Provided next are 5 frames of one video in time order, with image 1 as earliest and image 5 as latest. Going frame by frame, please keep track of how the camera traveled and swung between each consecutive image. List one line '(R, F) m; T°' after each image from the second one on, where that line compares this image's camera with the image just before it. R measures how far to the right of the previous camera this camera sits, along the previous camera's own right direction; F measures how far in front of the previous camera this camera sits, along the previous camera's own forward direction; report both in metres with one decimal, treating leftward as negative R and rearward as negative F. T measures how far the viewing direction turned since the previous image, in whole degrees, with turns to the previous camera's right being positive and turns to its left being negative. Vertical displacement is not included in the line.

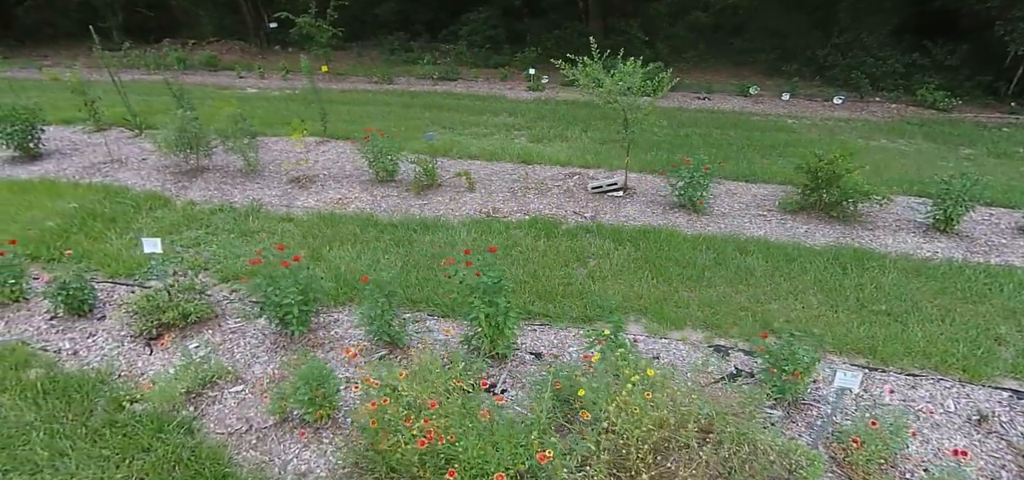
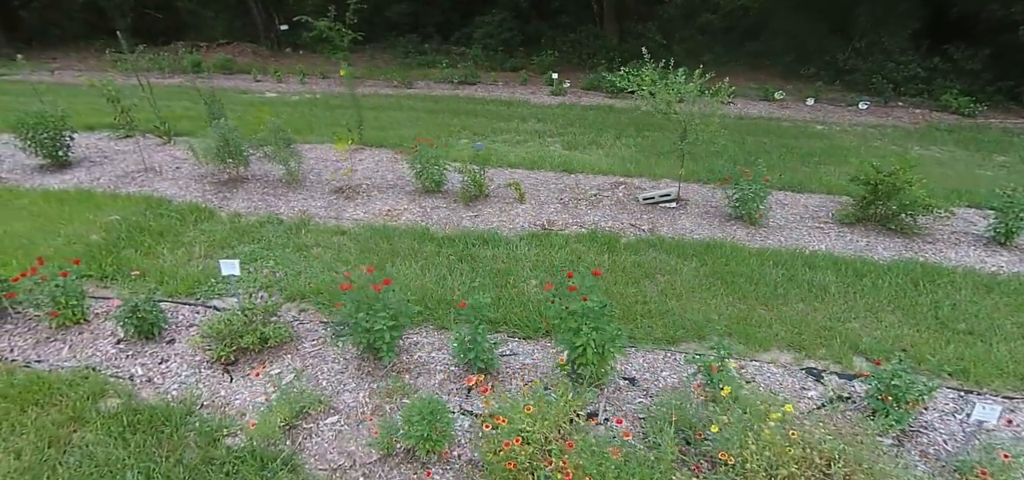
(-0.5, +0.1) m; +1°
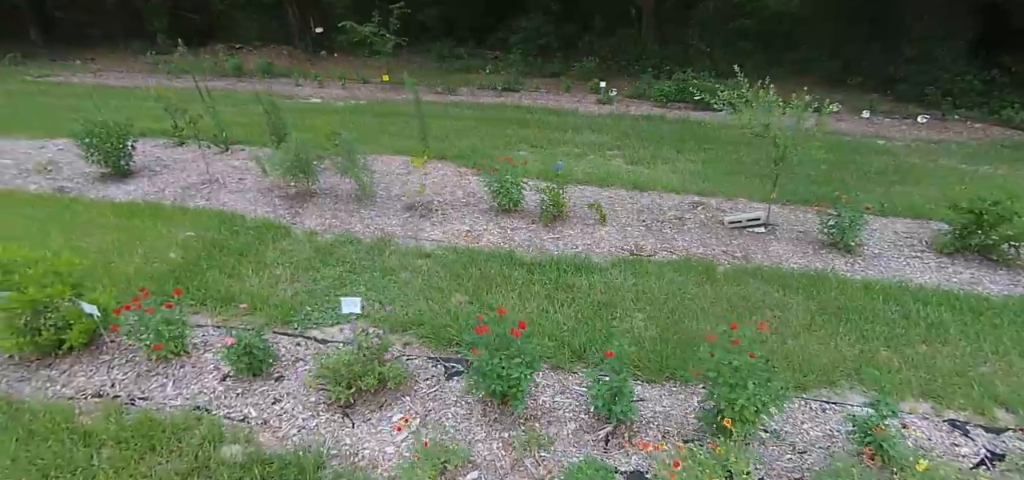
(-0.6, +0.1) m; -1°
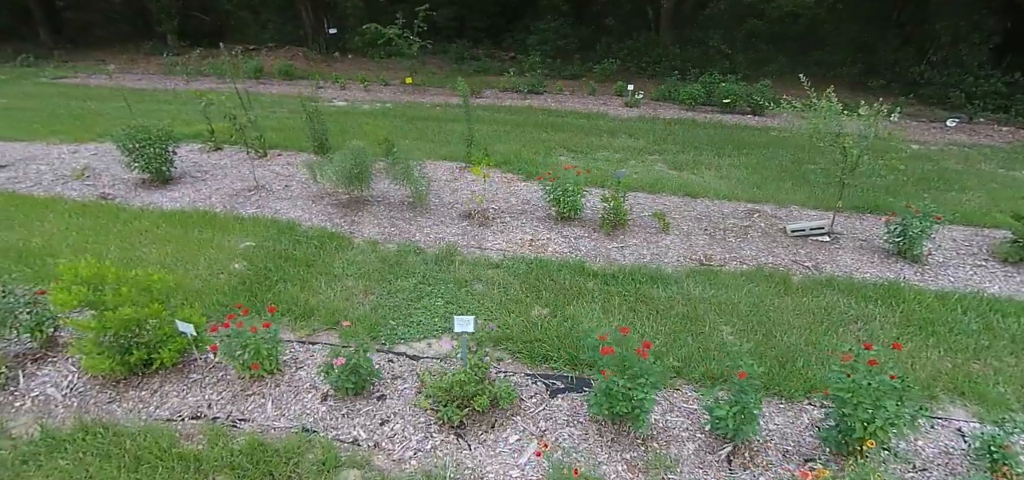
(-0.6, +0.1) m; +1°
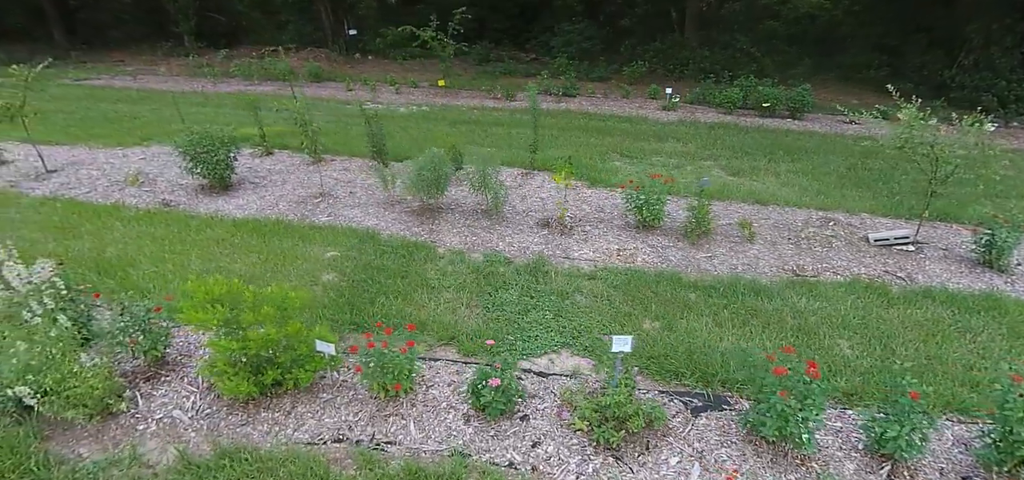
(-0.8, +0.1) m; +1°
